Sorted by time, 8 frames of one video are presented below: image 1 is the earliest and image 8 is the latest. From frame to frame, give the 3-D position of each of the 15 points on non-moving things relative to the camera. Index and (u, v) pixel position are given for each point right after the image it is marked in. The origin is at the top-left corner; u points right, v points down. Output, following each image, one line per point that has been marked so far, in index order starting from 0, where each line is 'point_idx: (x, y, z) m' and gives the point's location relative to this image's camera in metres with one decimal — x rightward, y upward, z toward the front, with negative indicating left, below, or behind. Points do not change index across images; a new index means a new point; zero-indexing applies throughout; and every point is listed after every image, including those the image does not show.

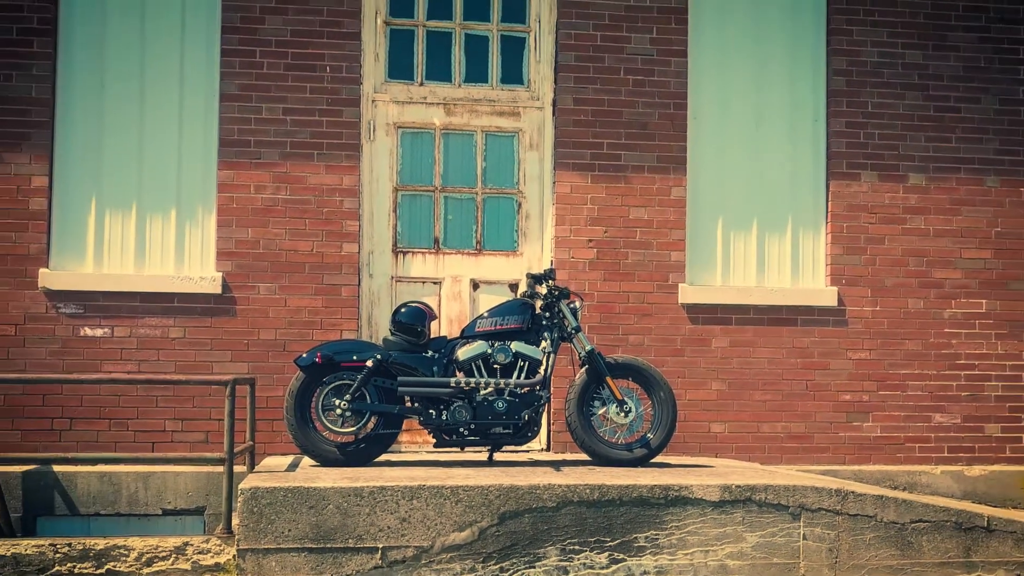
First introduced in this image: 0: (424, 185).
0: (-0.5, +0.6, +6.3) m
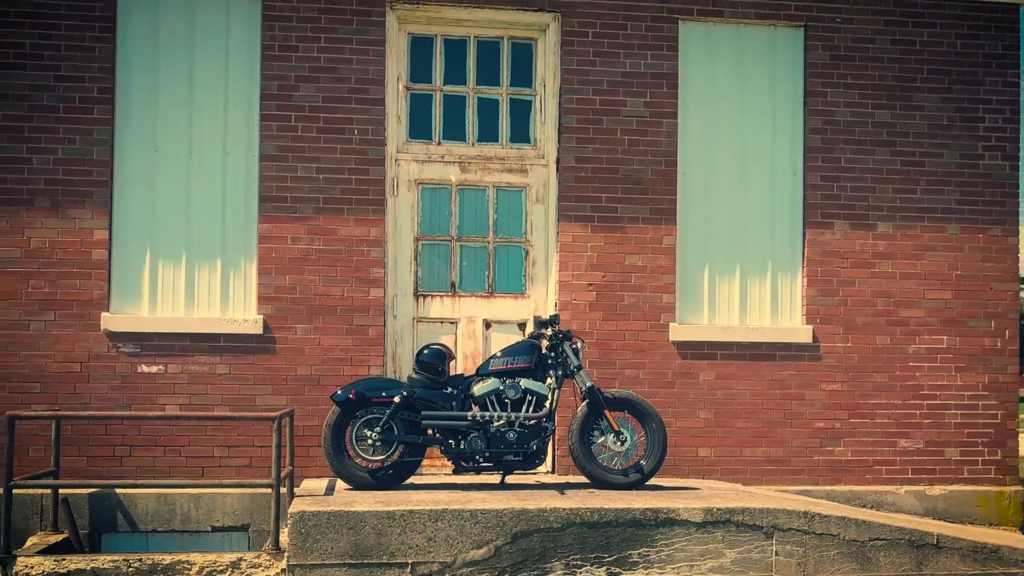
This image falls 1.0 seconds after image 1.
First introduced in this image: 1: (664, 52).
0: (-0.5, +0.4, +7.0) m
1: (+1.0, +1.6, +7.1) m
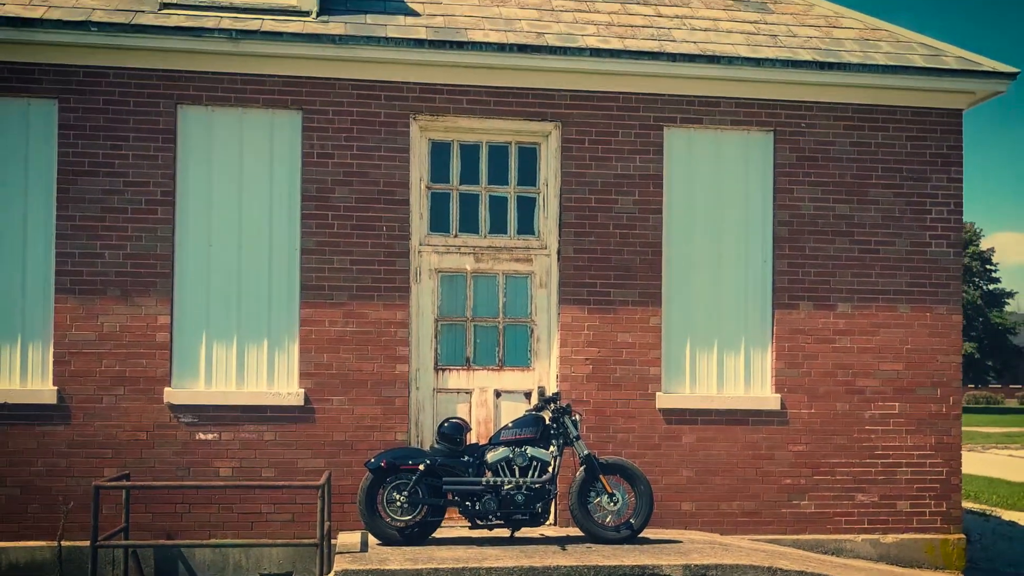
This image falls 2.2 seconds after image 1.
0: (-0.4, -0.2, +8.0) m
1: (+1.1, +1.0, +8.1) m
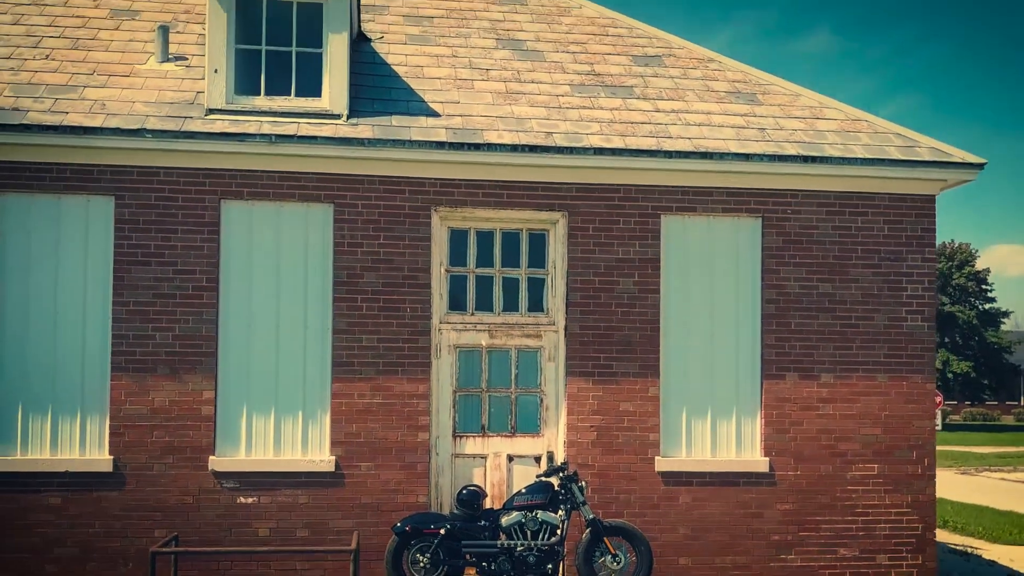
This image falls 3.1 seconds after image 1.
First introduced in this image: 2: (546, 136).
0: (-0.3, -0.8, +8.8) m
1: (+1.2, +0.4, +8.9) m
2: (+0.3, +1.2, +8.6) m
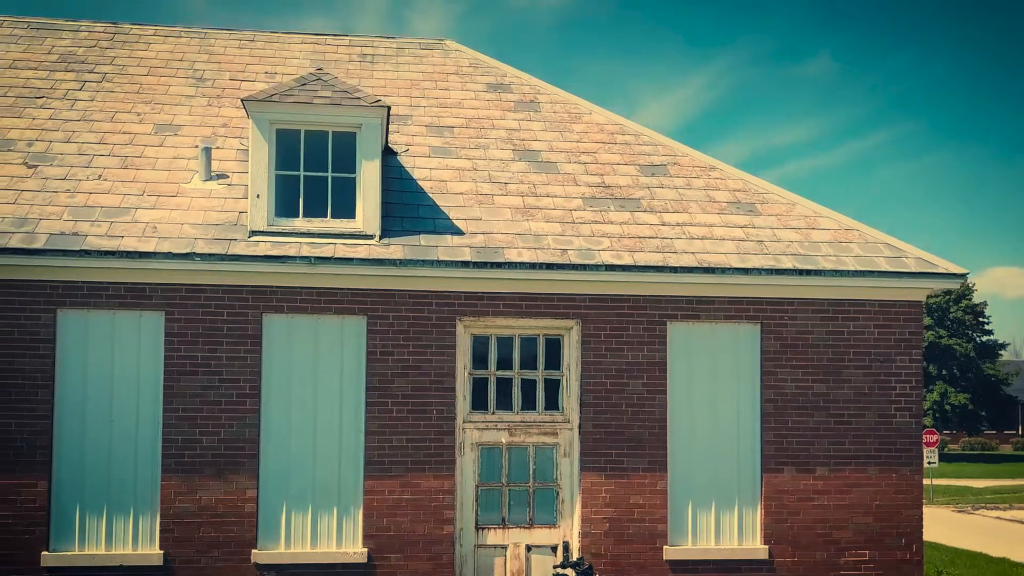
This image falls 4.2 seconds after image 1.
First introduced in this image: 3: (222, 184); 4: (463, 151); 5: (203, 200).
0: (-0.2, -1.8, +9.5) m
1: (+1.3, -0.5, +9.6) m
2: (+0.4, +0.3, +9.4) m
3: (-2.7, +1.0, +9.8) m
4: (-0.5, +1.4, +11.0) m
5: (-2.8, +0.8, +9.5) m
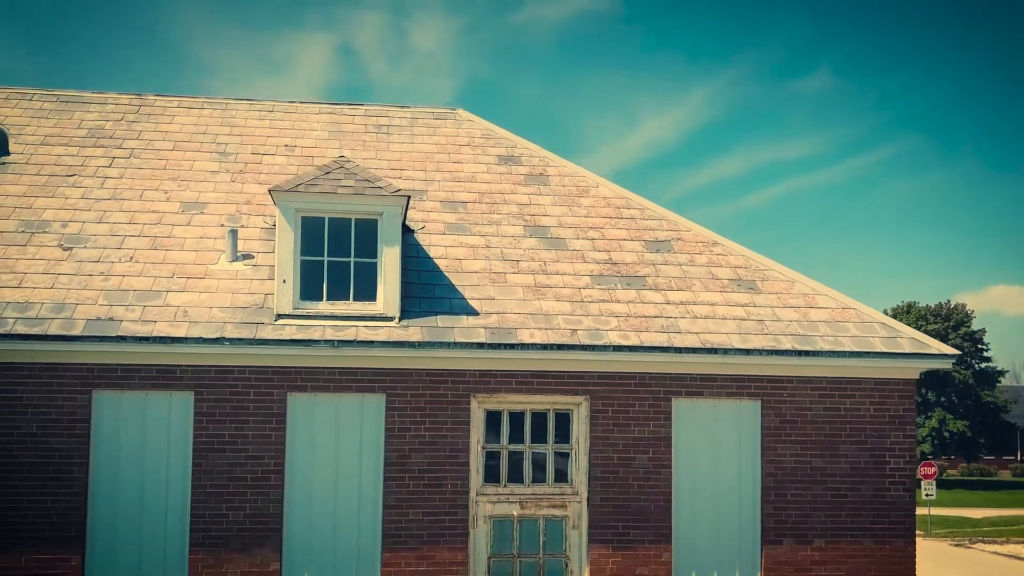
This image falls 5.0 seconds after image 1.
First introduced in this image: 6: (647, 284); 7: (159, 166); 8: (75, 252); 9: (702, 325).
0: (-0.1, -2.5, +10.0) m
1: (+1.4, -1.3, +10.1) m
2: (+0.6, -0.4, +9.8) m
3: (-2.6, +0.2, +10.3) m
4: (-0.4, +0.7, +11.5) m
5: (-2.7, +0.1, +10.0) m
6: (+1.4, 0.0, +10.8) m
7: (-4.0, +1.4, +11.9) m
8: (-4.2, +0.3, +10.2) m
9: (+1.9, -0.4, +10.2) m
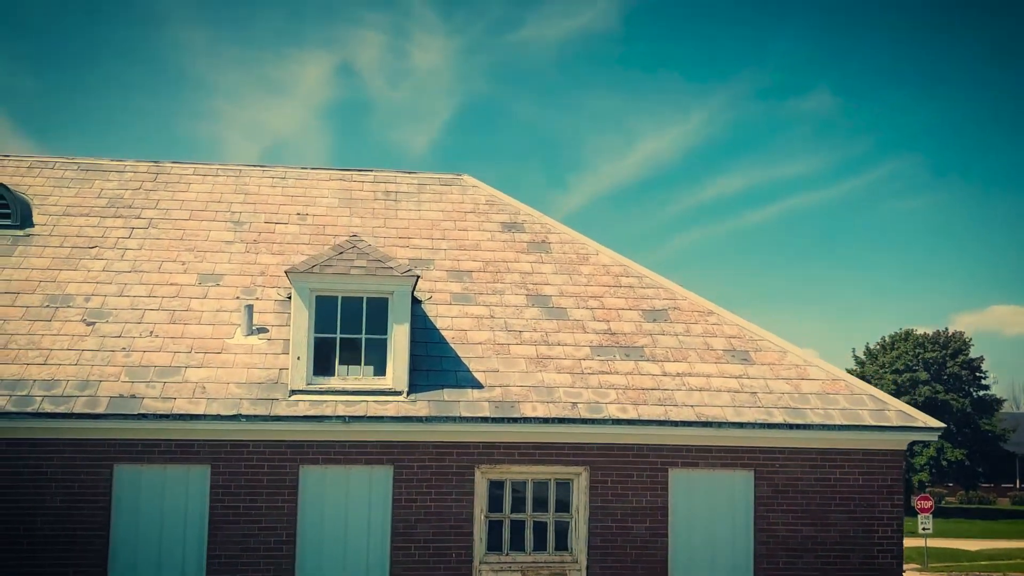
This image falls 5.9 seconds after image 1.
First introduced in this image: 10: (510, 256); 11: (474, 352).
0: (0.0, -3.3, +10.3) m
1: (+1.5, -2.0, +10.5) m
2: (+0.6, -1.2, +10.3) m
3: (-2.6, -0.5, +10.7) m
4: (-0.4, -0.1, +11.9) m
5: (-2.7, -0.7, +10.4) m
6: (+1.4, -0.7, +11.3) m
7: (-4.0, +0.6, +12.3) m
8: (-4.2, -0.4, +10.6) m
9: (+1.9, -1.1, +10.7) m
10: (0.0, +0.4, +12.8) m
11: (-0.4, -0.7, +11.0) m
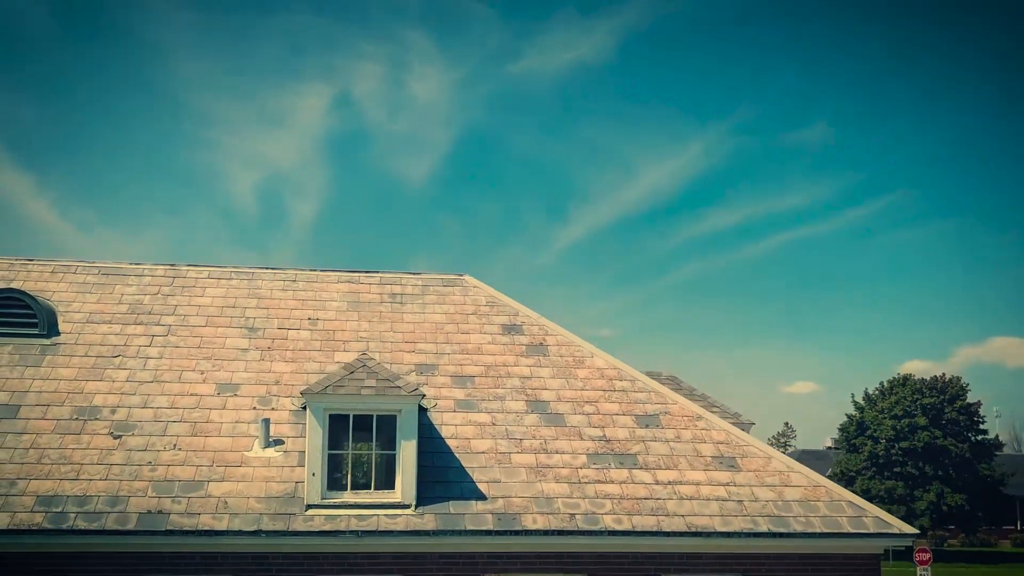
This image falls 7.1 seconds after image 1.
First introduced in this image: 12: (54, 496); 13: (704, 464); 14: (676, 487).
0: (0.0, -4.5, +11.0) m
1: (+1.5, -3.3, +11.2) m
2: (+0.6, -2.4, +11.0) m
3: (-2.5, -1.8, +11.4) m
4: (-0.4, -1.4, +12.6) m
5: (-2.6, -1.9, +11.1) m
6: (+1.4, -2.0, +12.0) m
7: (-4.0, -0.7, +13.1) m
8: (-4.2, -1.6, +11.3) m
9: (+1.9, -2.4, +11.3) m
10: (0.0, -0.9, +13.5) m
11: (-0.4, -1.9, +11.7) m
12: (-4.6, -2.1, +10.5) m
13: (+2.2, -2.0, +12.0) m
14: (+1.8, -2.2, +11.6) m
